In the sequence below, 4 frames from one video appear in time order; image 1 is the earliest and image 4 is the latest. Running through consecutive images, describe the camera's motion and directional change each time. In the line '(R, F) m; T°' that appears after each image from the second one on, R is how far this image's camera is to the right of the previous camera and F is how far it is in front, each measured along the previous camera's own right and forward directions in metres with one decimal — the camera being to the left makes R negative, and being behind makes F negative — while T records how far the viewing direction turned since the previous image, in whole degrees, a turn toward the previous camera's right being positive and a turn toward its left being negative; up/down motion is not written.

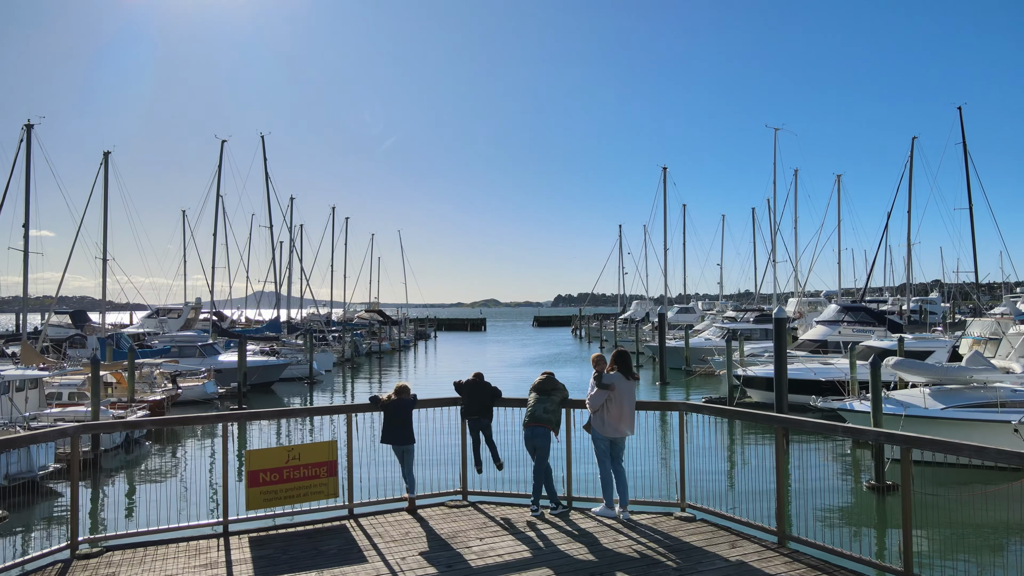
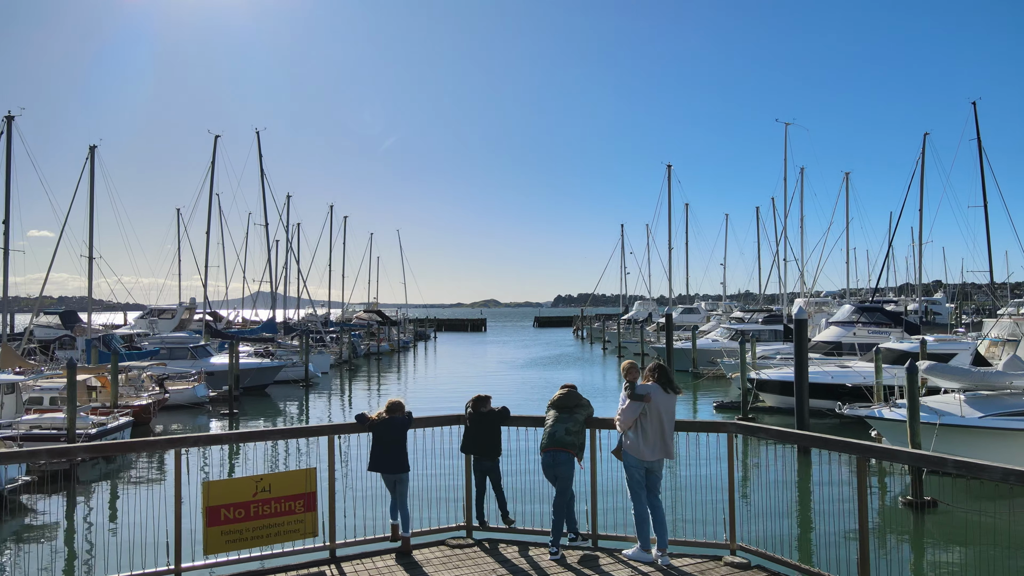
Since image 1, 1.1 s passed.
(-0.1, +0.9) m; 0°
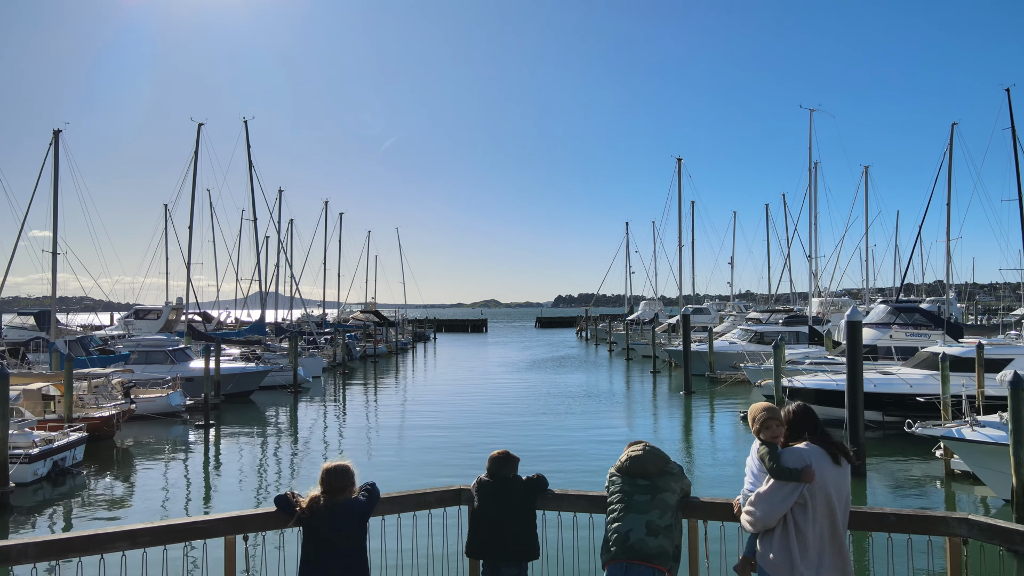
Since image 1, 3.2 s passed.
(-0.2, +2.0) m; 0°
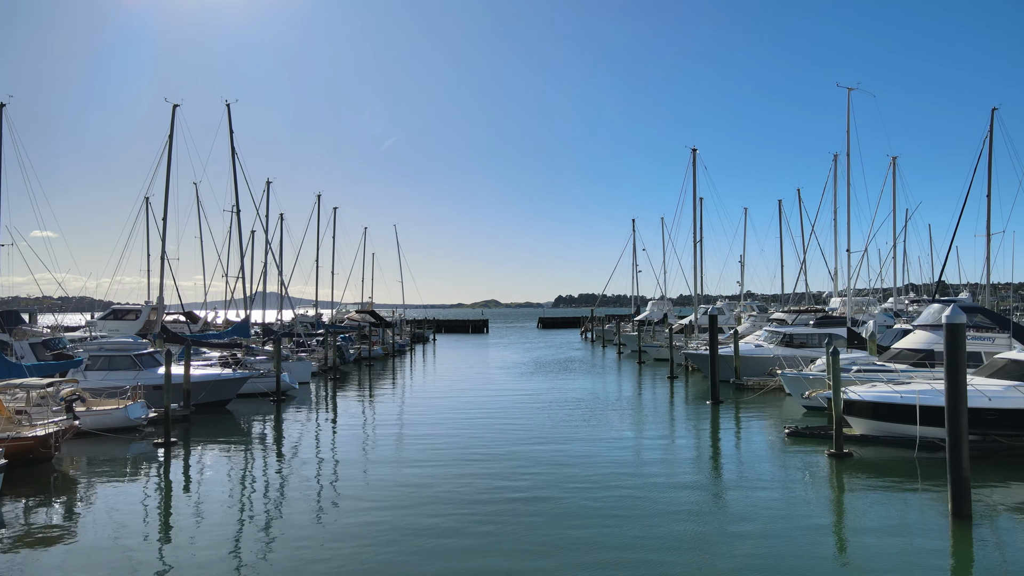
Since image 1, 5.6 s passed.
(-0.2, +2.6) m; 0°
